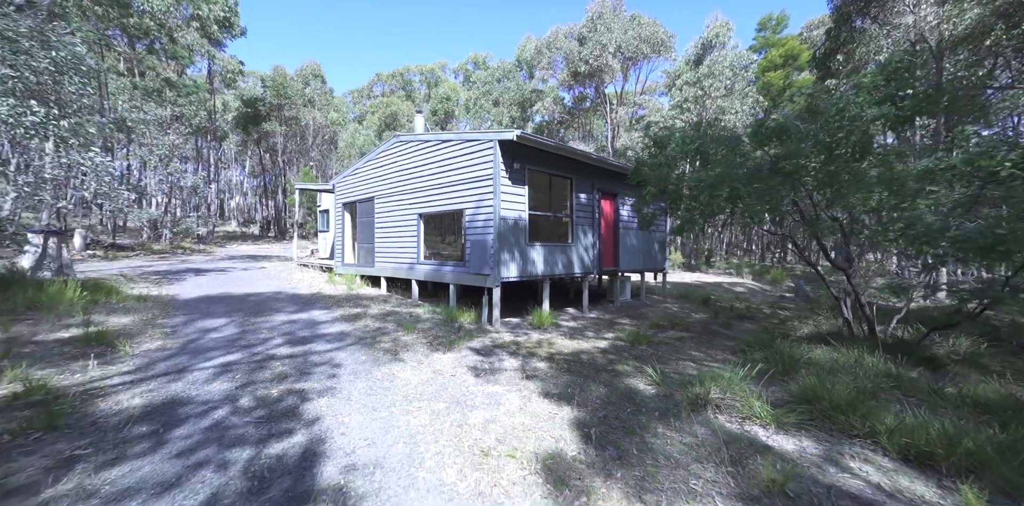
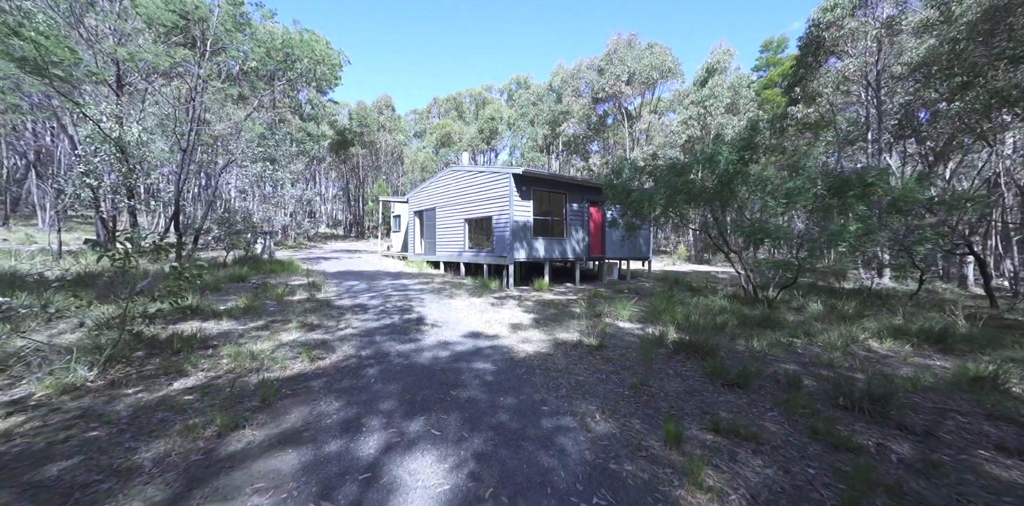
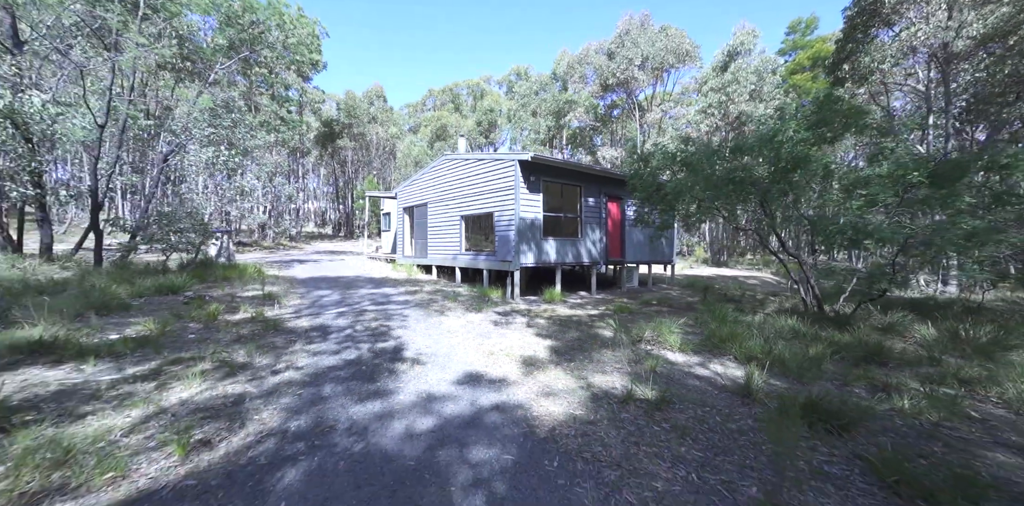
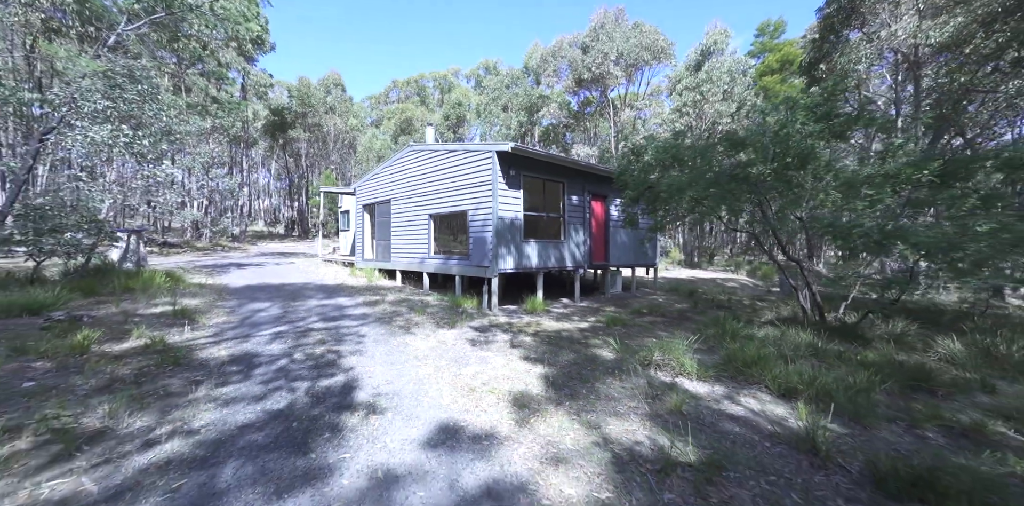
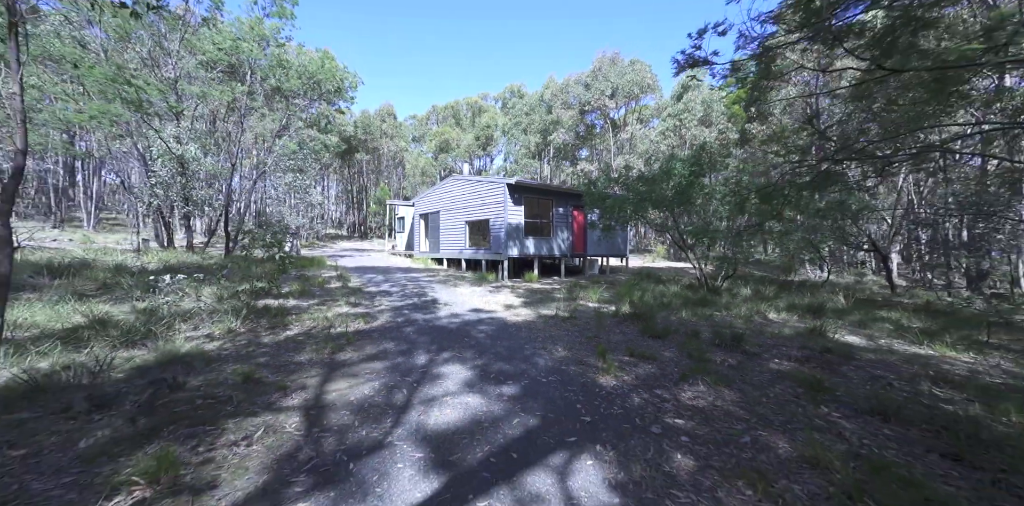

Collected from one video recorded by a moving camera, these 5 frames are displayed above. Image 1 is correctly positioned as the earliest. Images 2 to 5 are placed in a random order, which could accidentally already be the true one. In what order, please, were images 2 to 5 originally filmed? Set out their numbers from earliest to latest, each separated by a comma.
4, 3, 2, 5
